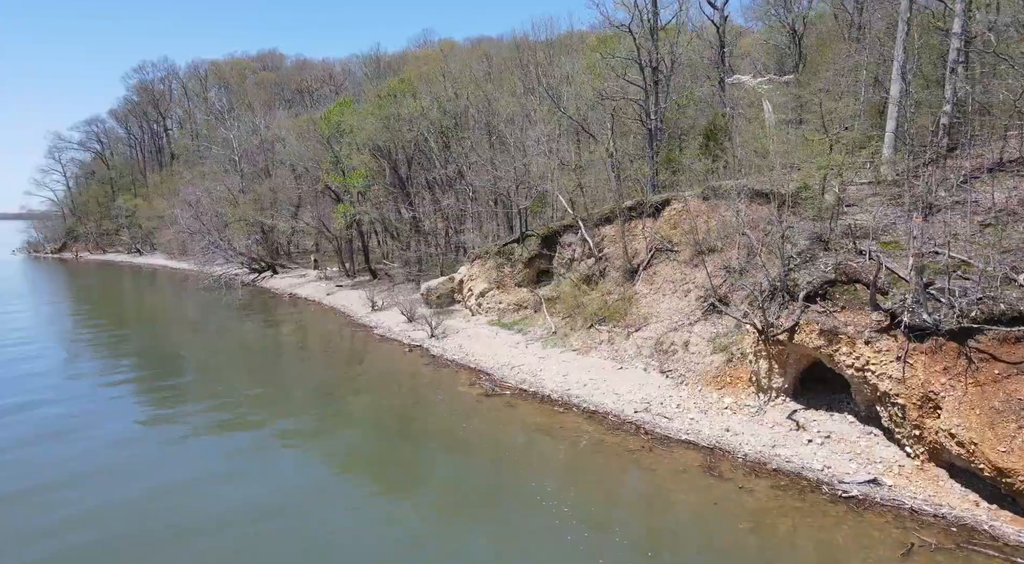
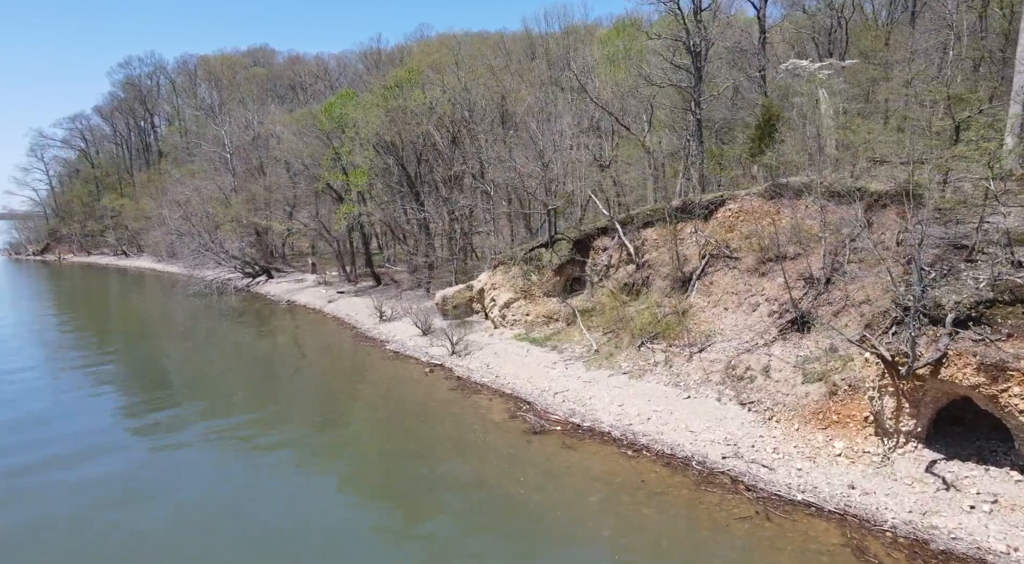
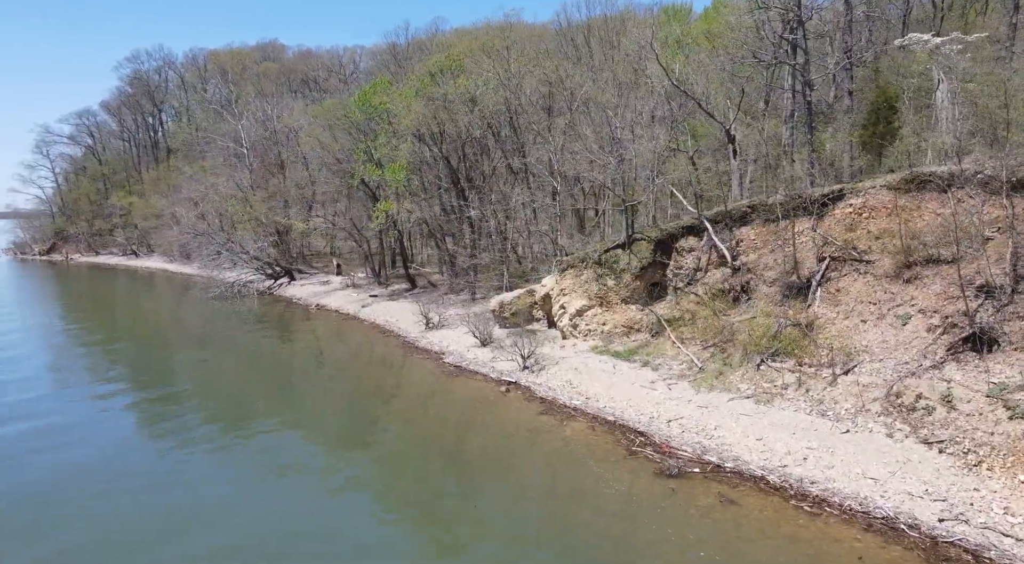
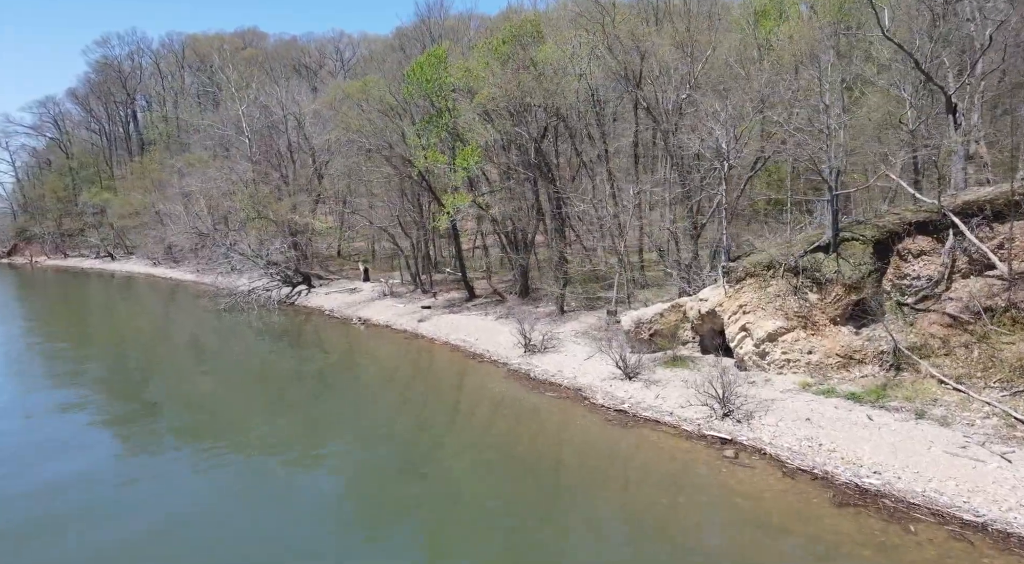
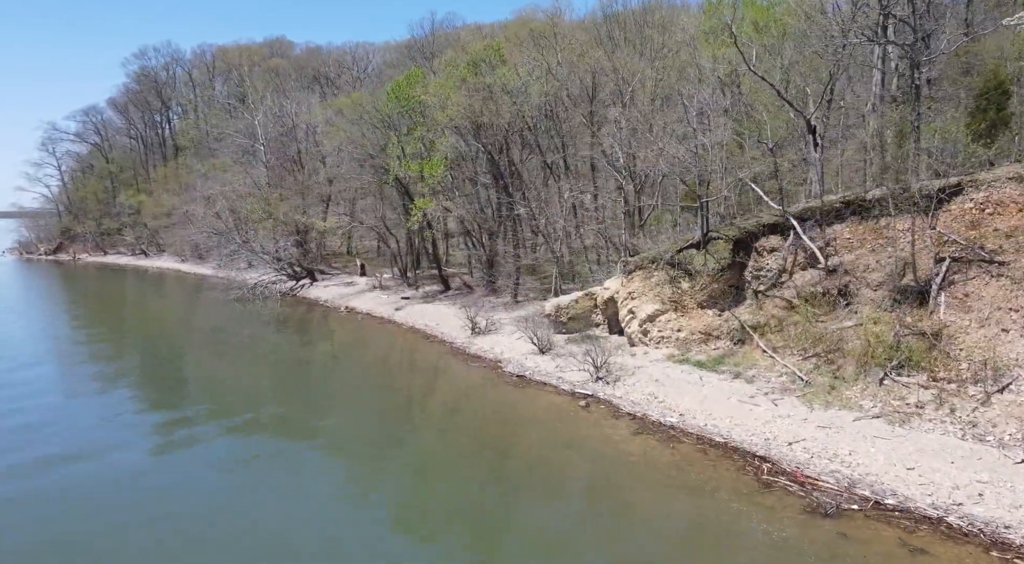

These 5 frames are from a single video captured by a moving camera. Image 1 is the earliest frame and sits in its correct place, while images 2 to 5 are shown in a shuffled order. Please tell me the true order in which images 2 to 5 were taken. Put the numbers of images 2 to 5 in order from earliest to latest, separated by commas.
2, 3, 5, 4
